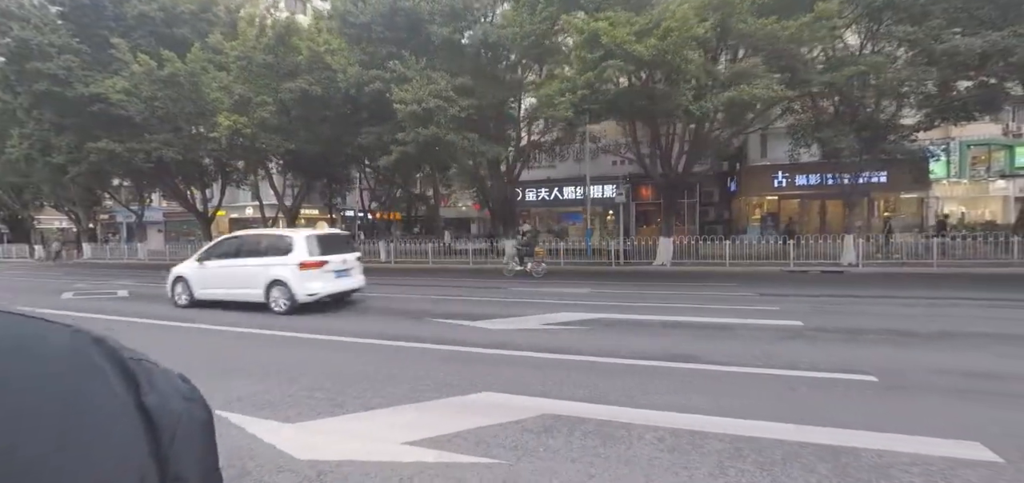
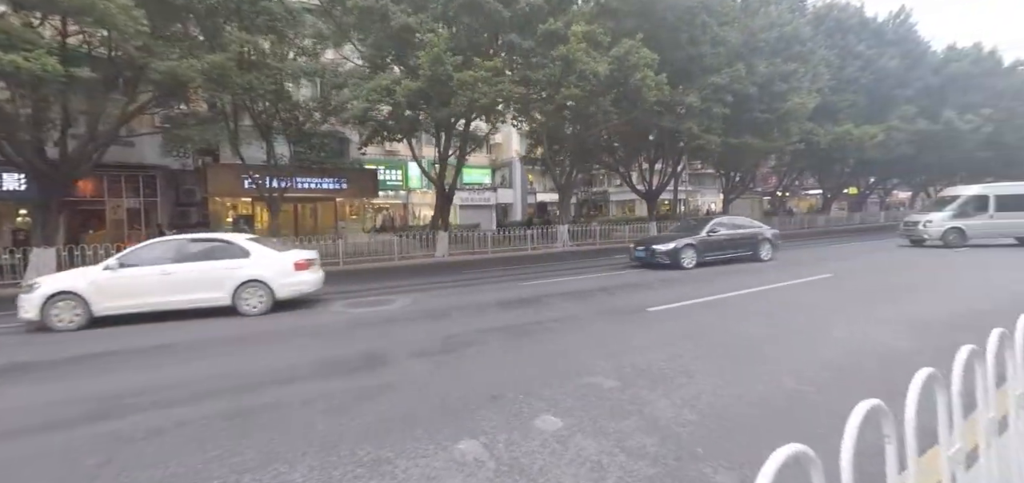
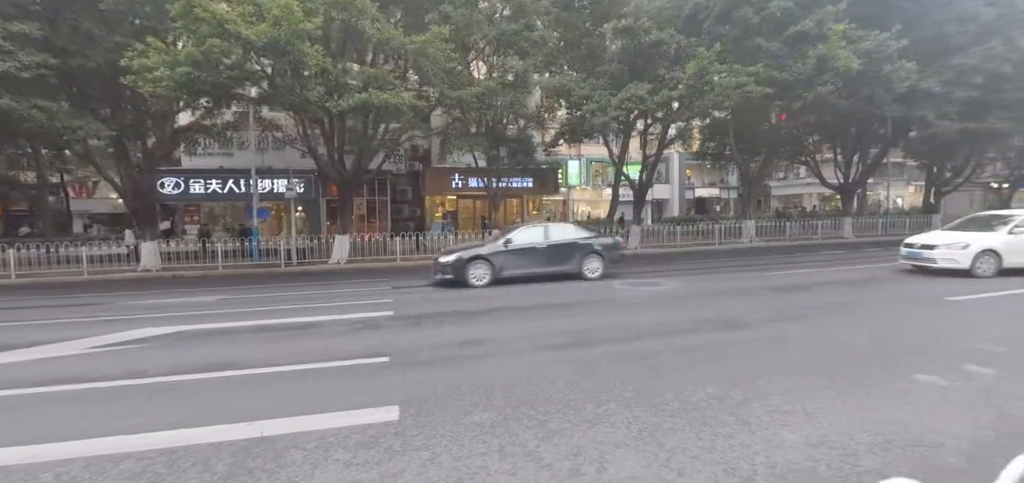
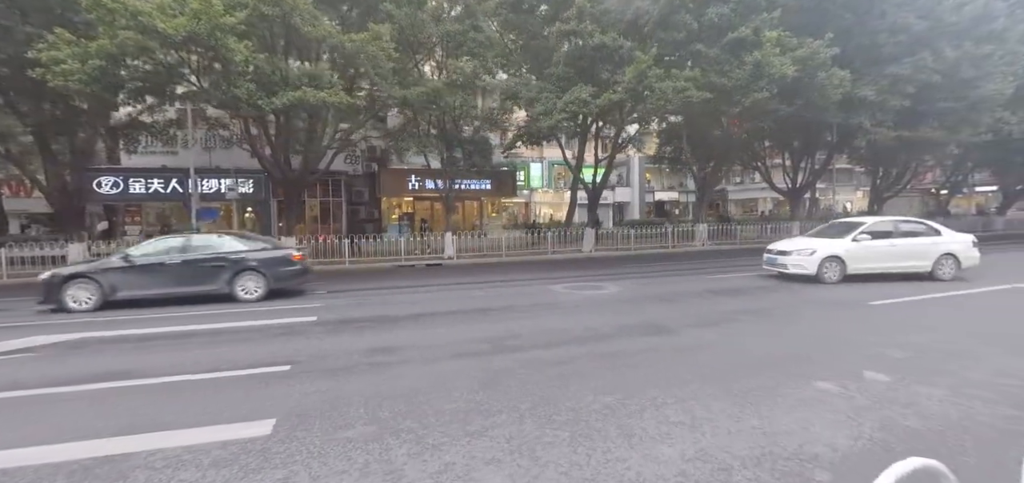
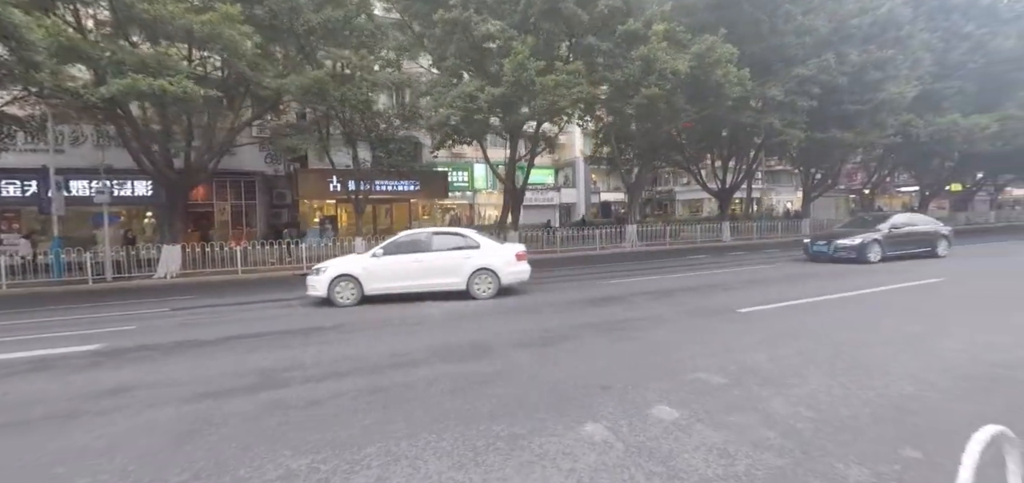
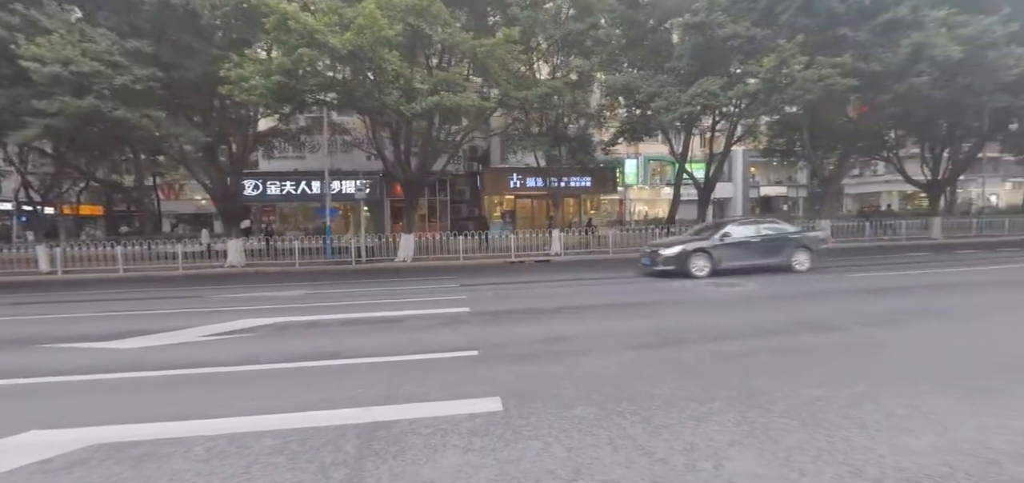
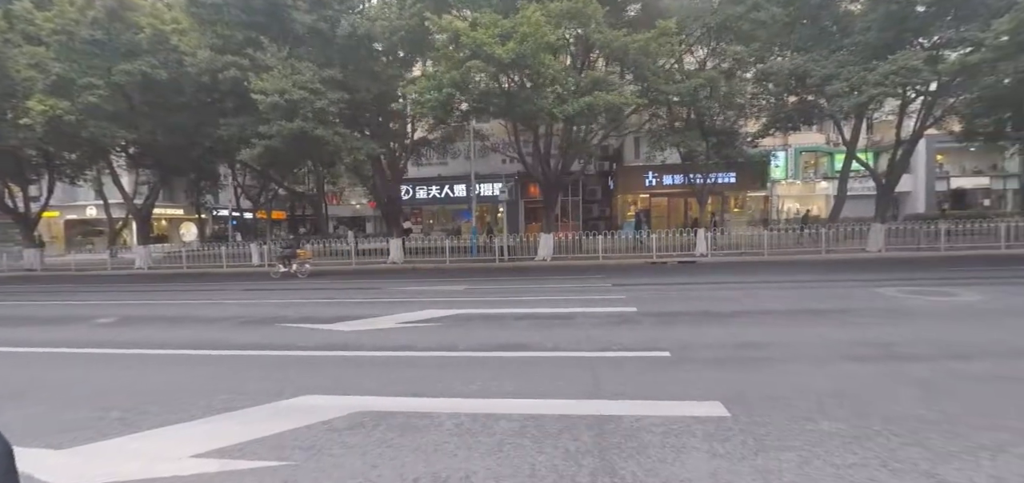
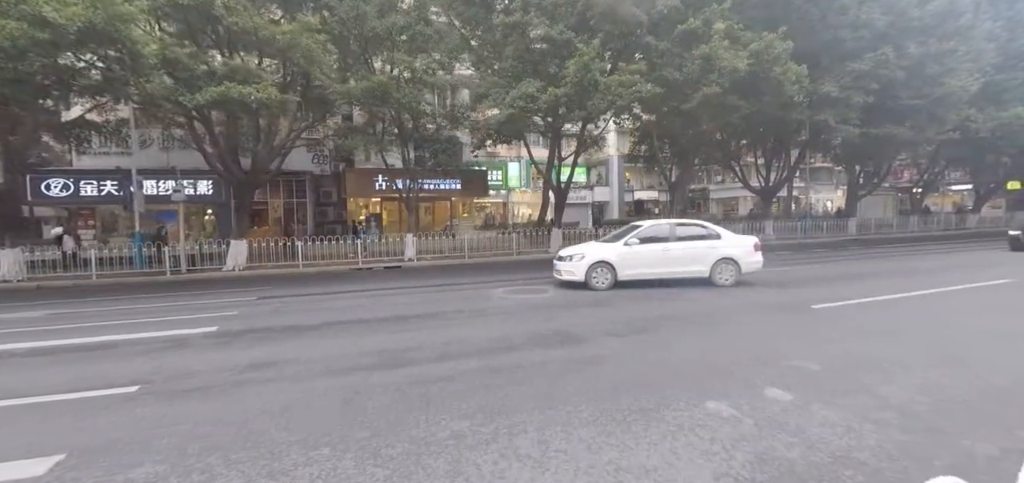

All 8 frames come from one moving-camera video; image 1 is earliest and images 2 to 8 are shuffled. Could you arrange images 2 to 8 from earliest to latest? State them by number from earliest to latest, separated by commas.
7, 6, 3, 4, 8, 5, 2
